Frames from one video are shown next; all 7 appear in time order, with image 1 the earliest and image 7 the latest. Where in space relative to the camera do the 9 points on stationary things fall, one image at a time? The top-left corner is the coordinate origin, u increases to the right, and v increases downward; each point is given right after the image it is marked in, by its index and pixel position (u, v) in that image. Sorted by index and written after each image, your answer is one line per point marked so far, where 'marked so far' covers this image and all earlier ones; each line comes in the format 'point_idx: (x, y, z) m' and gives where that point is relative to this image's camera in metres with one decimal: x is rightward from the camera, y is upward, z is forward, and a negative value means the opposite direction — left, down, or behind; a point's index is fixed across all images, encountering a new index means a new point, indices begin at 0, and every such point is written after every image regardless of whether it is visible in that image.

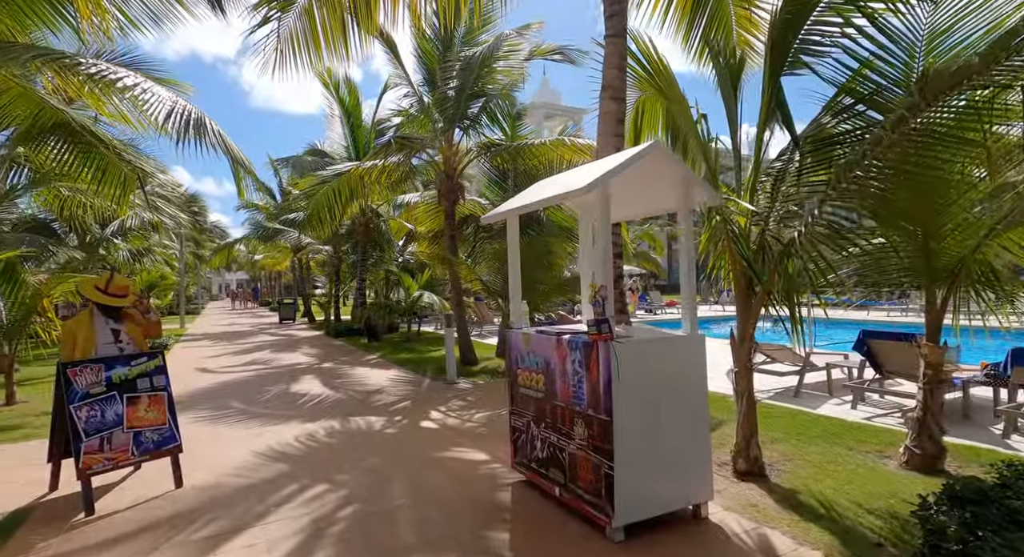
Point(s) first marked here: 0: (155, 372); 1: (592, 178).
0: (-3.1, -0.8, +4.8) m
1: (+0.4, +0.5, +2.9) m
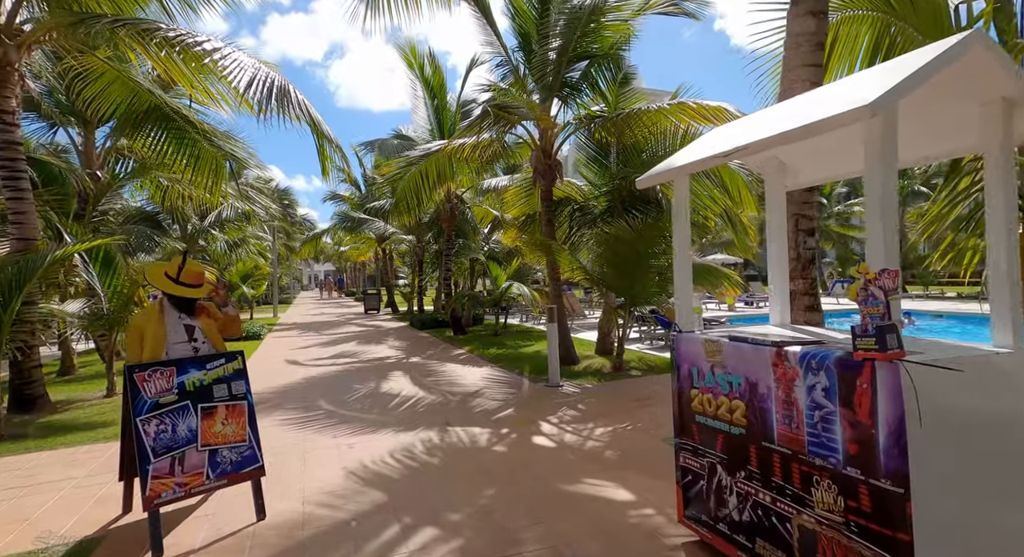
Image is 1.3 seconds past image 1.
0: (-2.1, -0.7, +4.1) m
1: (+1.1, +0.6, +1.8) m
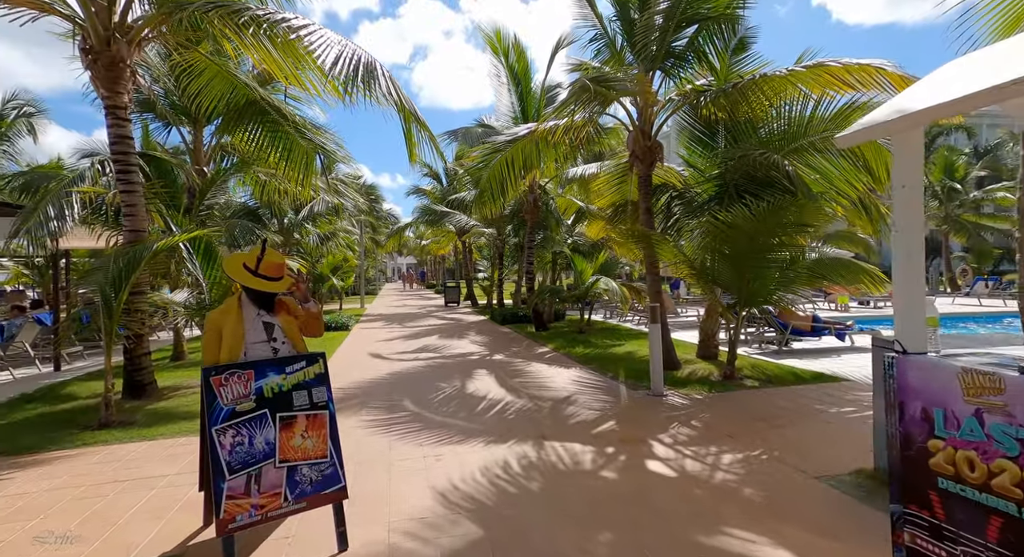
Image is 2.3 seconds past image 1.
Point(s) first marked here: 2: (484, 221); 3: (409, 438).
0: (-1.3, -0.7, +3.7) m
1: (+1.6, +0.6, +0.9) m
2: (-0.9, +1.9, +18.6) m
3: (-1.0, -1.6, +5.6) m
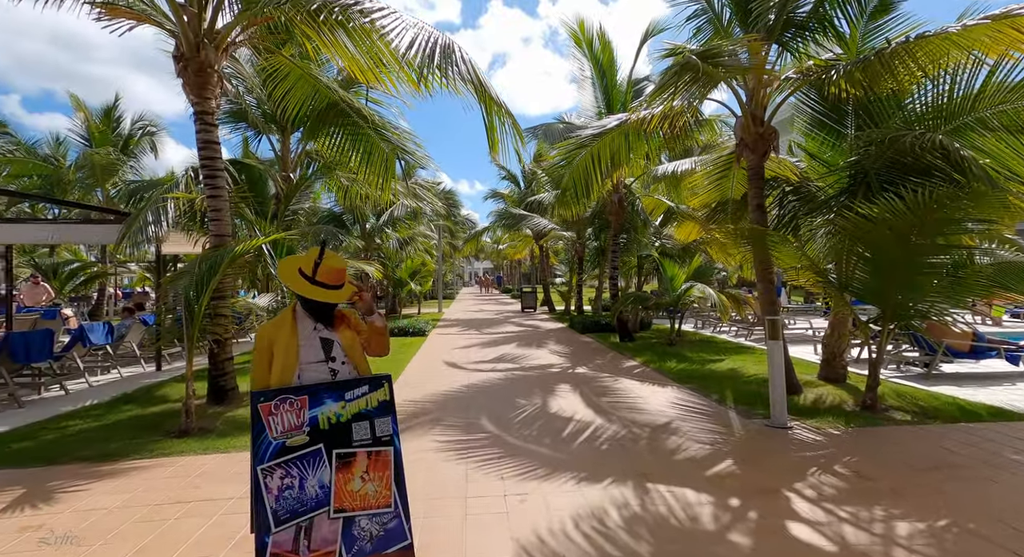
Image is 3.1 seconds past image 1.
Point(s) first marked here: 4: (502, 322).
0: (-0.7, -0.8, +3.1) m
1: (+1.7, +0.5, -0.1) m
2: (+1.6, +1.7, +17.8) m
3: (-0.2, -1.7, +4.9) m
4: (-0.3, -1.5, +18.7) m
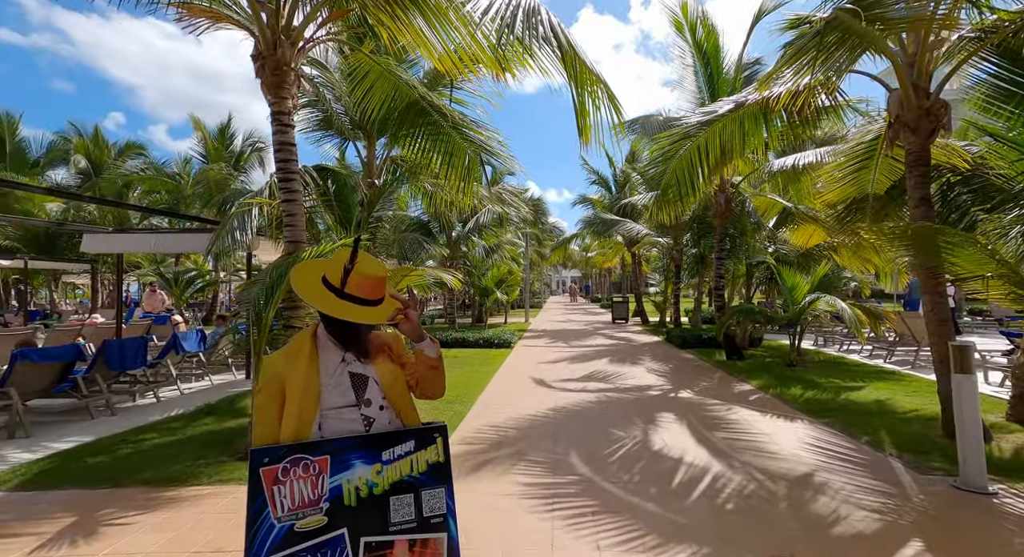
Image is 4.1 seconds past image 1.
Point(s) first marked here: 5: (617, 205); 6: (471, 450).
0: (-0.3, -0.8, +2.2) m
1: (+1.6, +0.5, -1.3) m
2: (+4.3, +1.5, +16.4) m
3: (+0.5, -1.7, +3.9) m
4: (+2.5, -1.8, +17.5) m
5: (+3.5, +2.5, +18.9) m
6: (-0.4, -1.6, +5.3) m
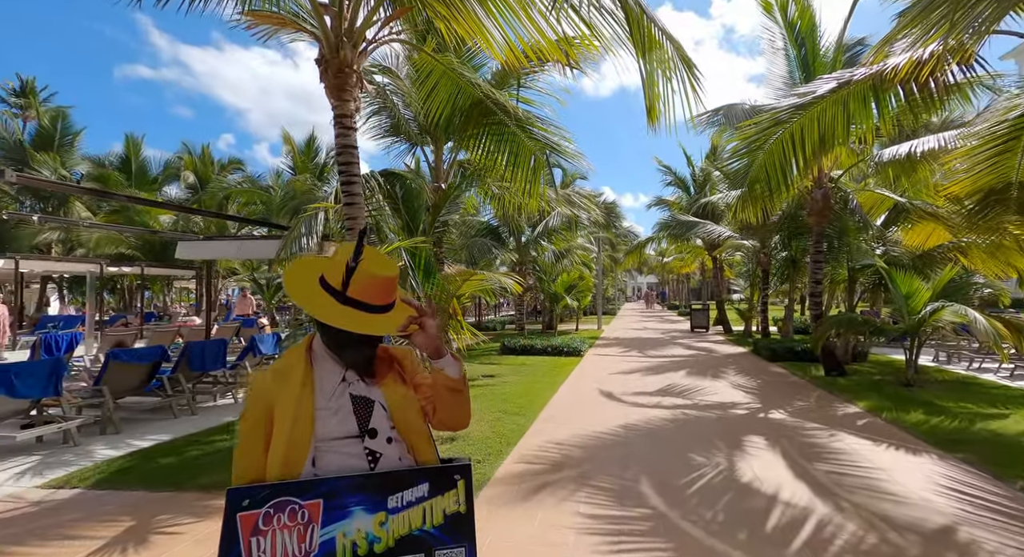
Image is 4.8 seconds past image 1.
0: (-0.2, -0.8, +1.7) m
1: (+1.3, +0.5, -2.0) m
2: (+6.3, +1.3, +15.2) m
3: (+0.8, -1.8, +3.3) m
4: (+4.6, -1.9, +16.5) m
5: (+5.9, +2.3, +17.8) m
6: (+0.1, -1.6, +4.8) m
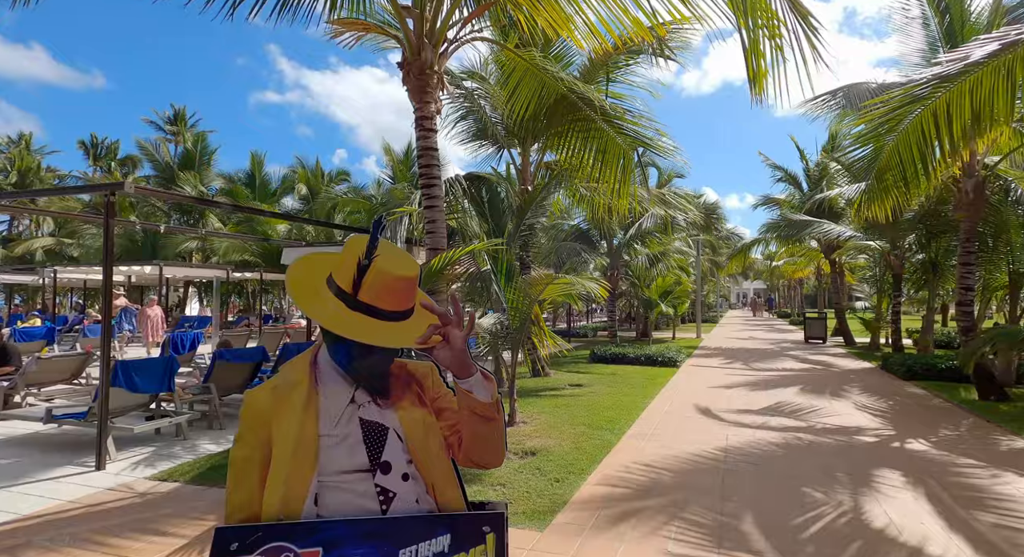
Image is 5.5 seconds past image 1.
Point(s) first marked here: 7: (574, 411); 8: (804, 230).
0: (-0.1, -0.8, +1.3) m
1: (+0.7, +0.6, -2.5) m
2: (+8.6, +1.2, +13.5) m
3: (+1.2, -1.8, +2.7) m
4: (+7.2, -2.1, +15.1) m
5: (+8.7, +2.1, +16.2) m
6: (+0.8, -1.7, +4.3) m
7: (+0.7, -1.5, +6.4) m
8: (+7.5, +1.3, +14.6) m
